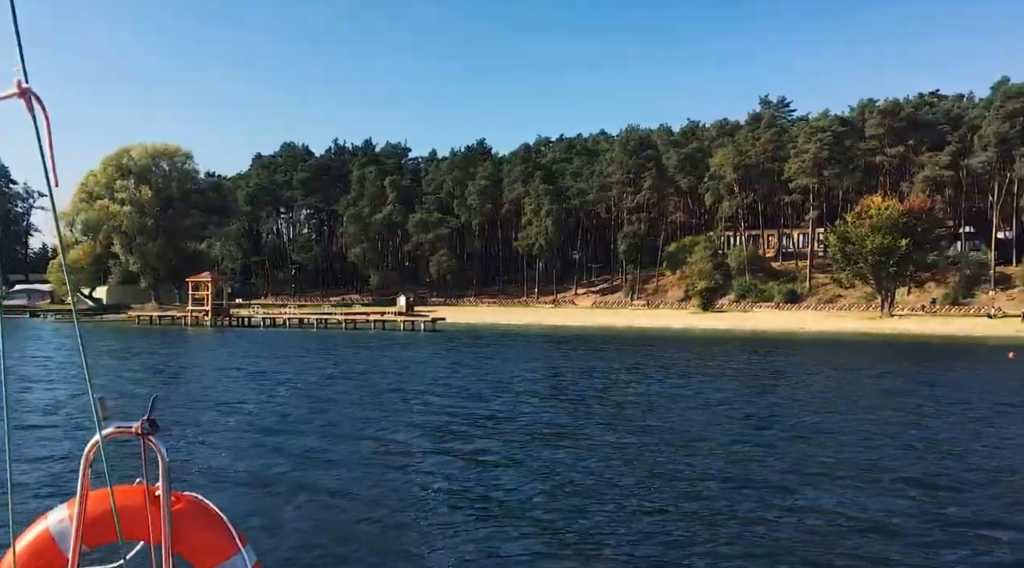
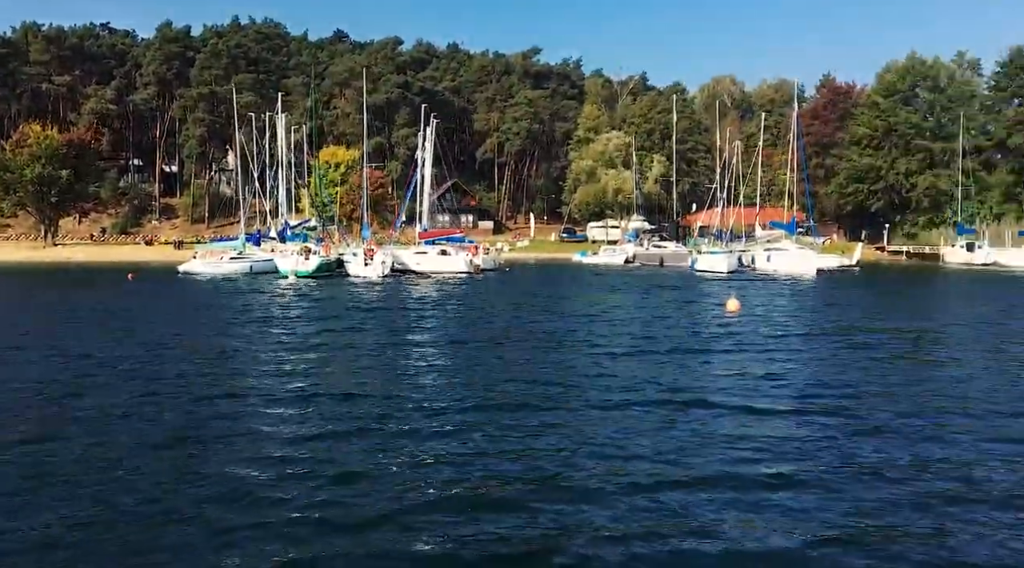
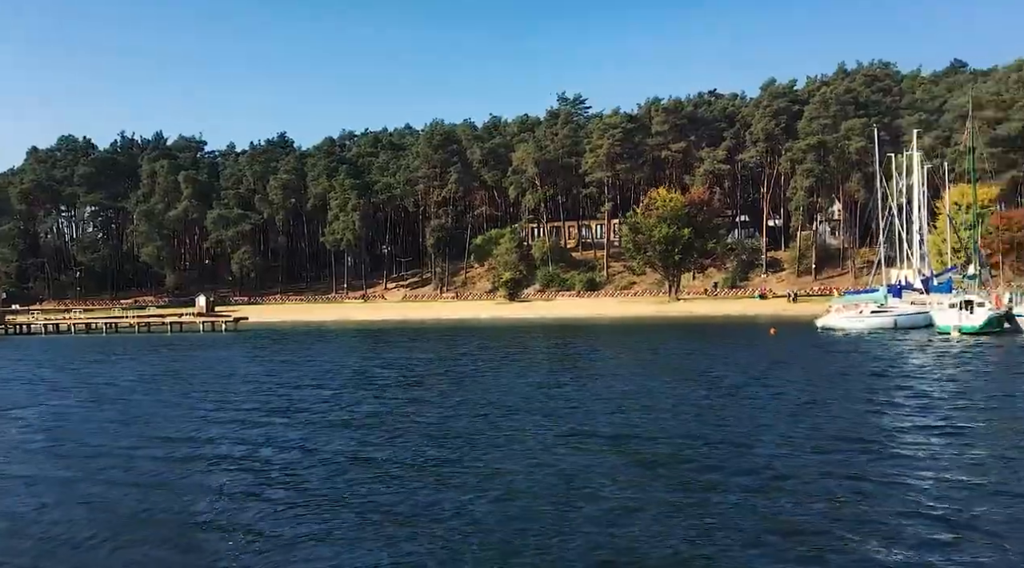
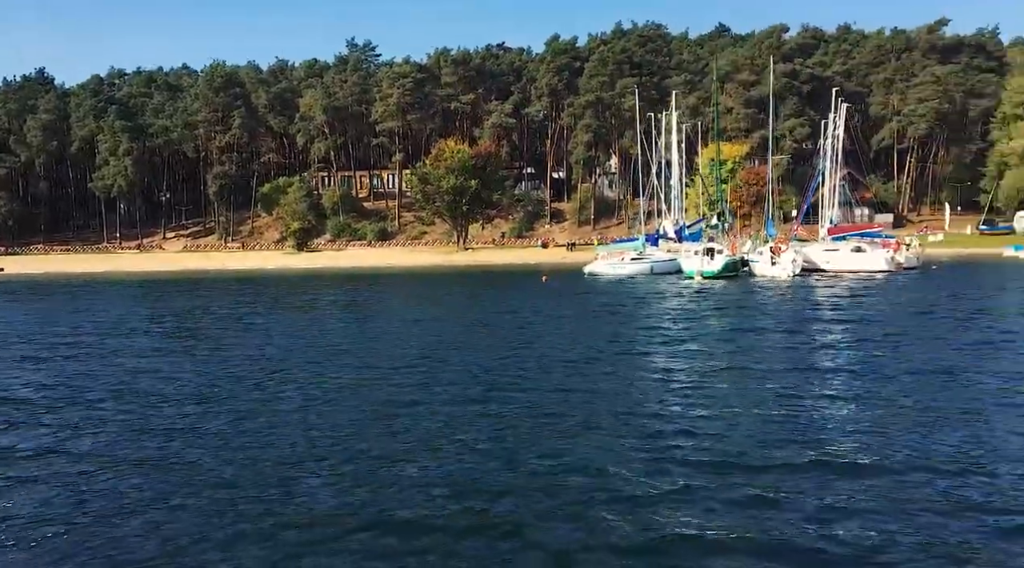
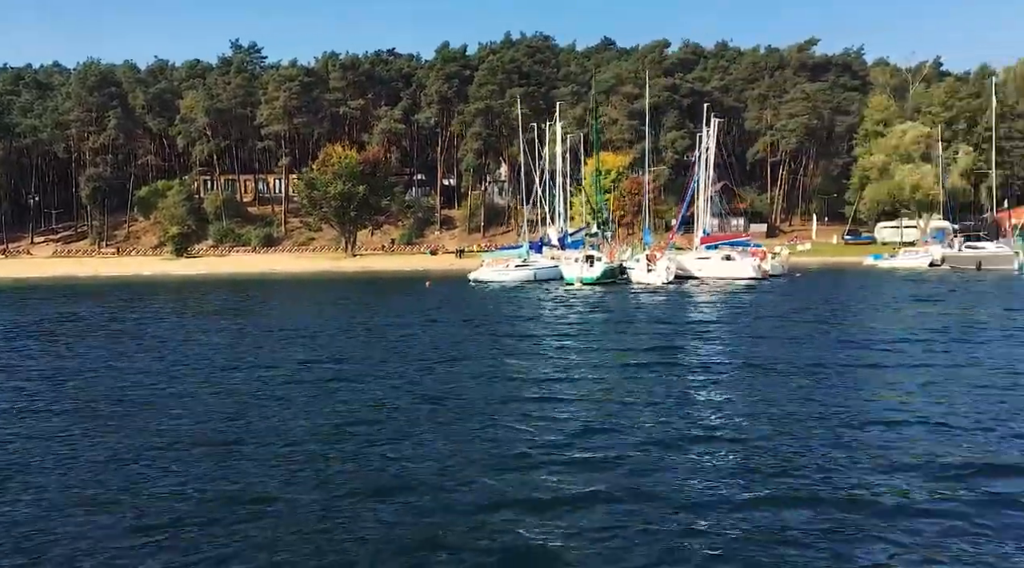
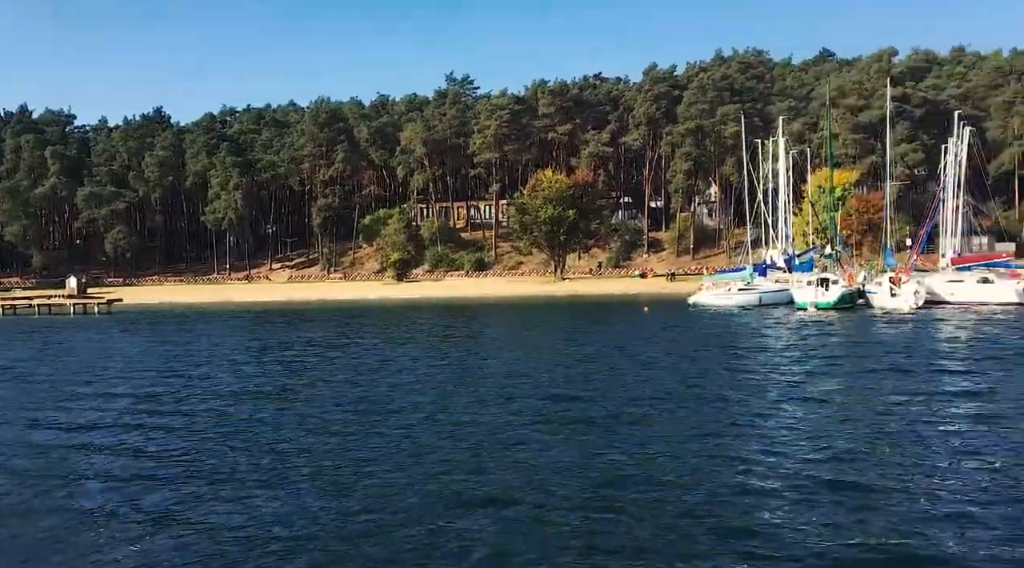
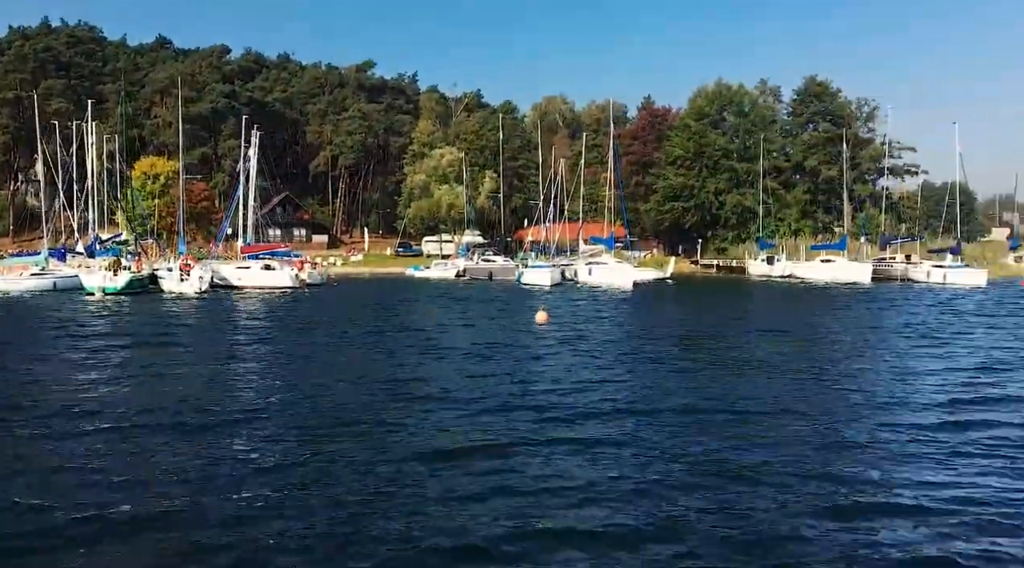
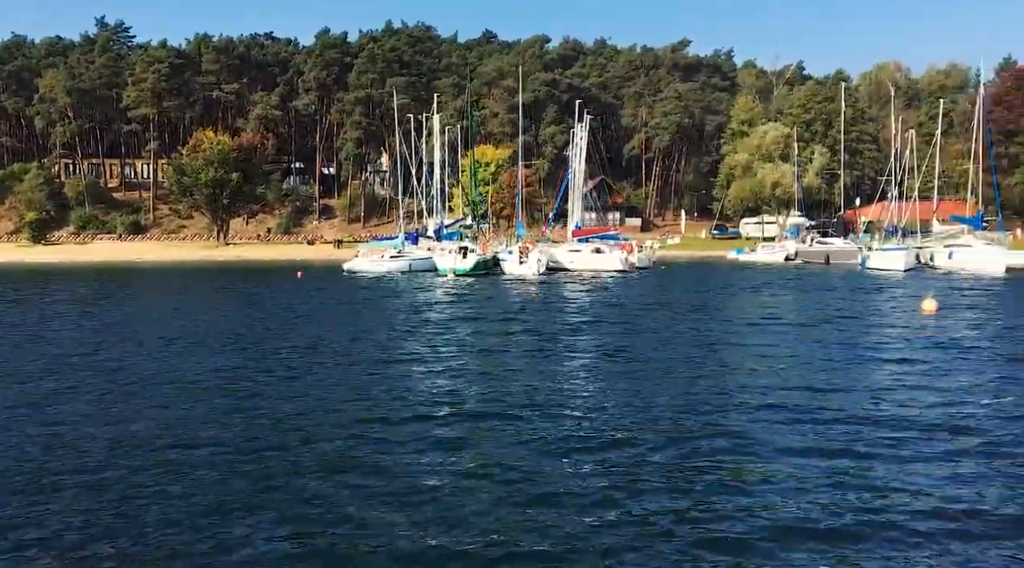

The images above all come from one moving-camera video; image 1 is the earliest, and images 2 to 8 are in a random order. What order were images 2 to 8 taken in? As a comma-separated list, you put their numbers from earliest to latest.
3, 6, 4, 5, 8, 2, 7
